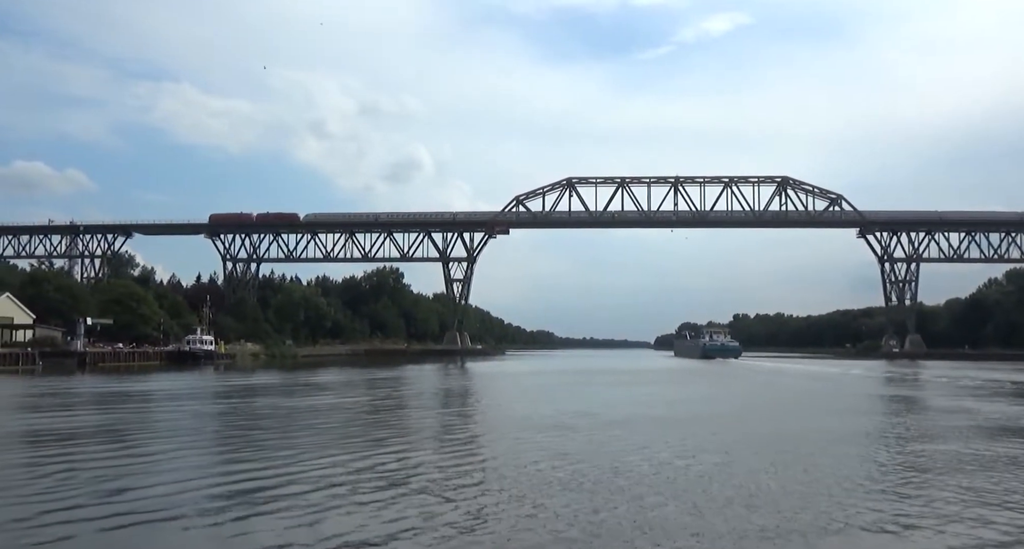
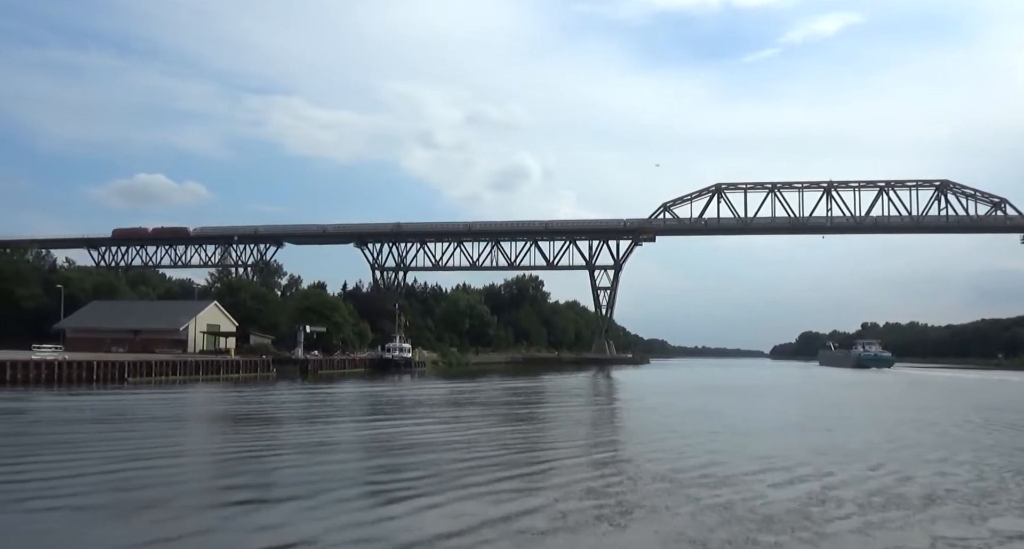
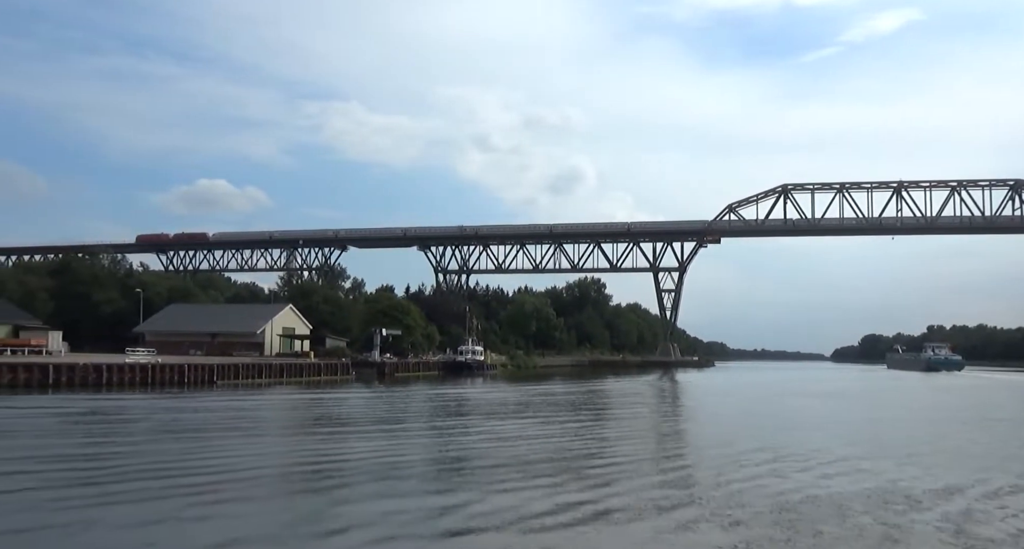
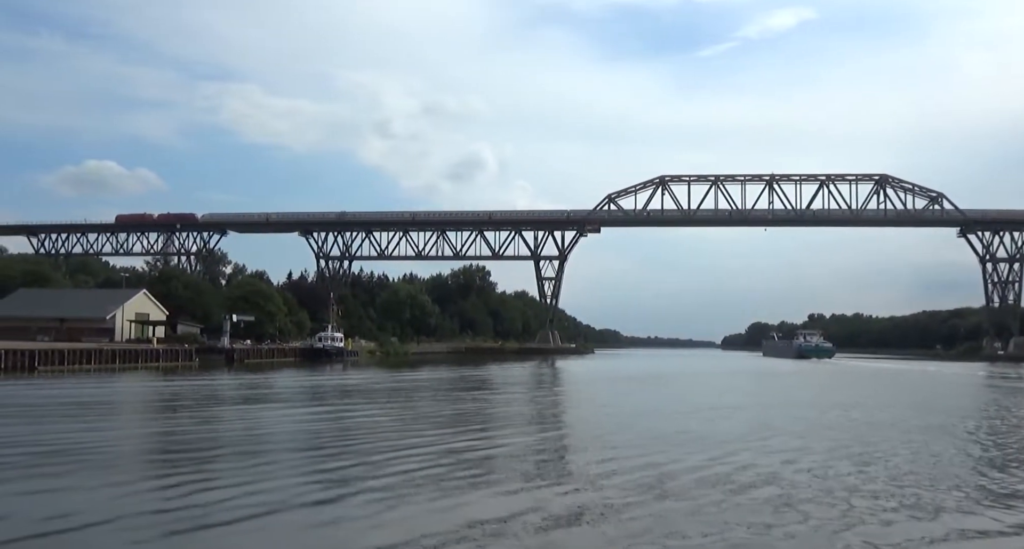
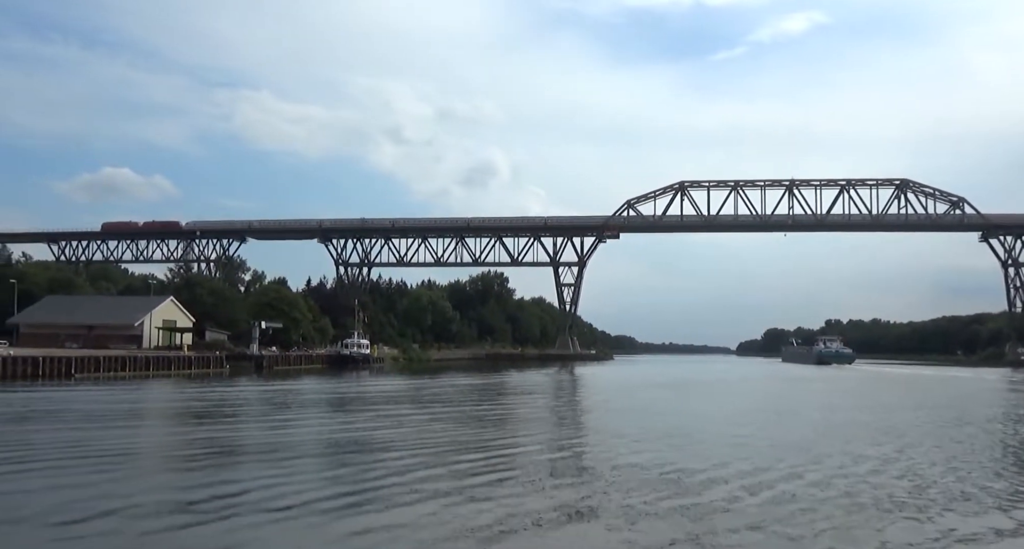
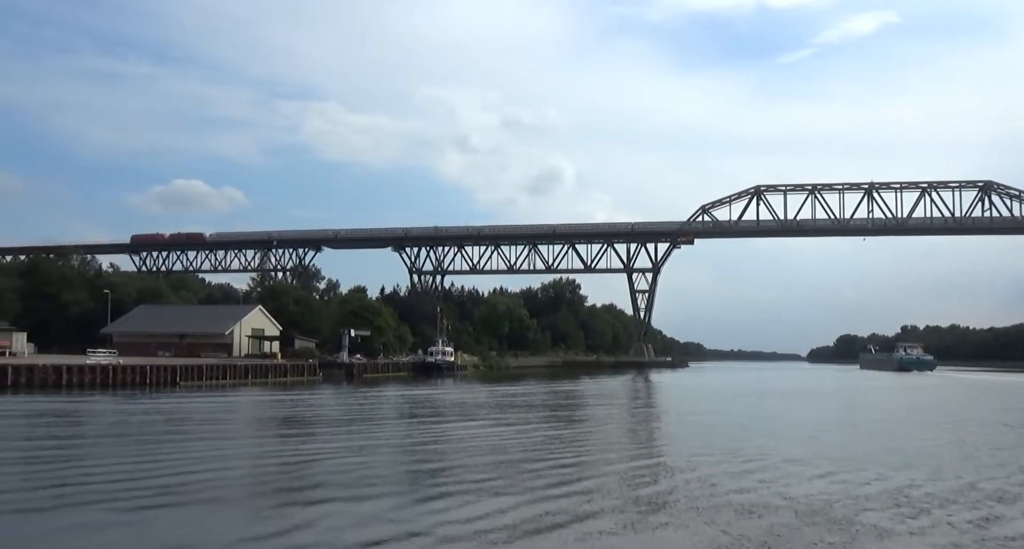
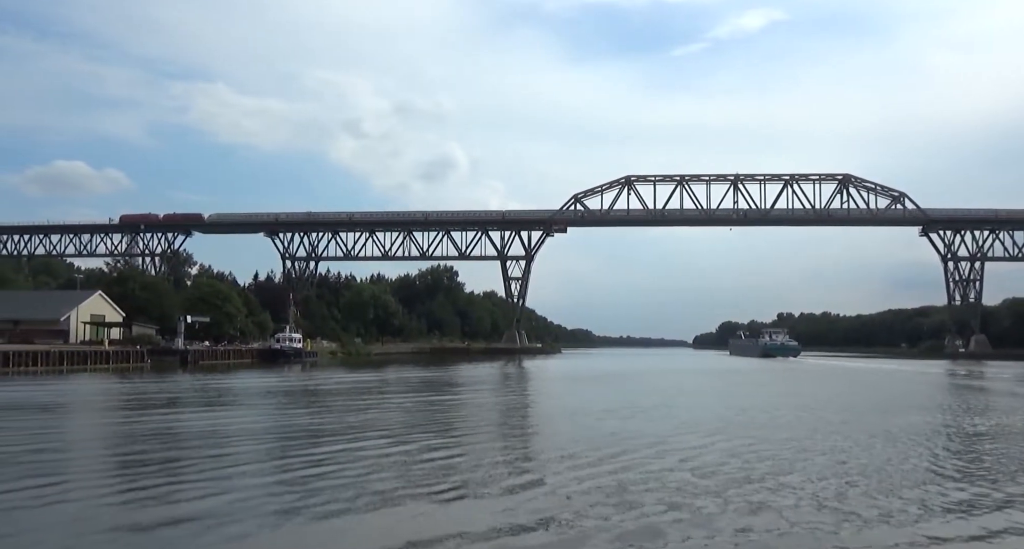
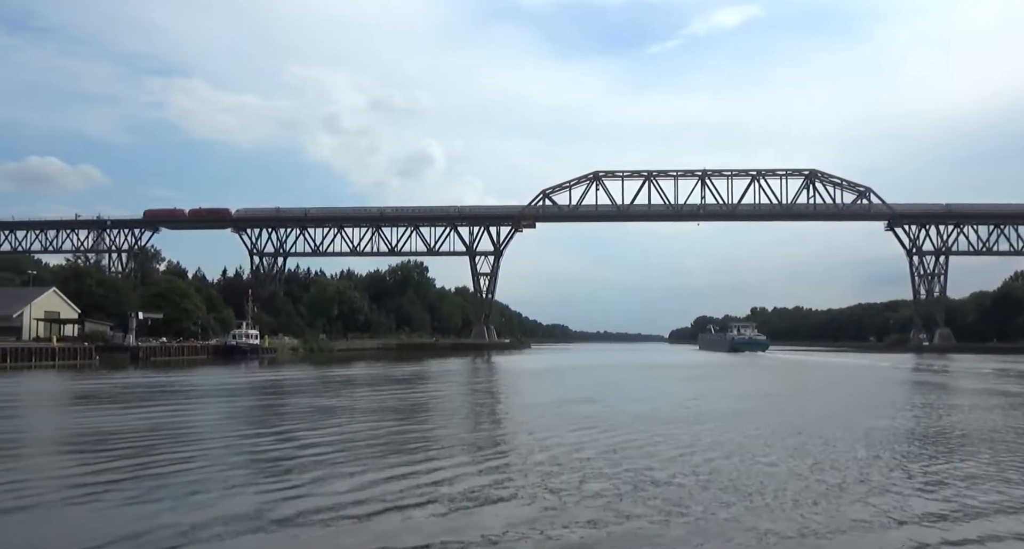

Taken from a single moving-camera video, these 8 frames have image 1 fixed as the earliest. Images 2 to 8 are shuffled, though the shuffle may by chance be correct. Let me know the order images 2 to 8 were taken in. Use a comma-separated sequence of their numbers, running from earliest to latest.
8, 7, 4, 5, 2, 6, 3
